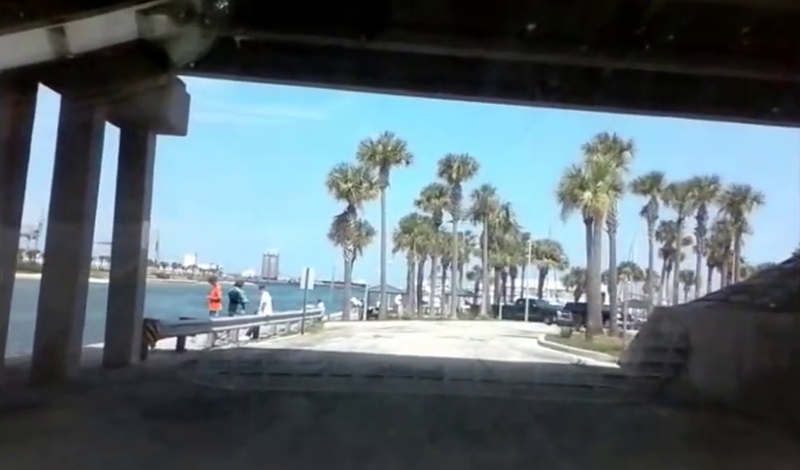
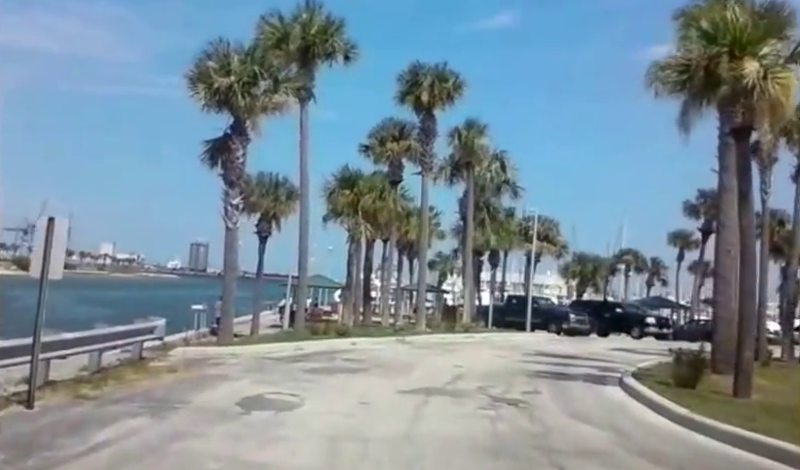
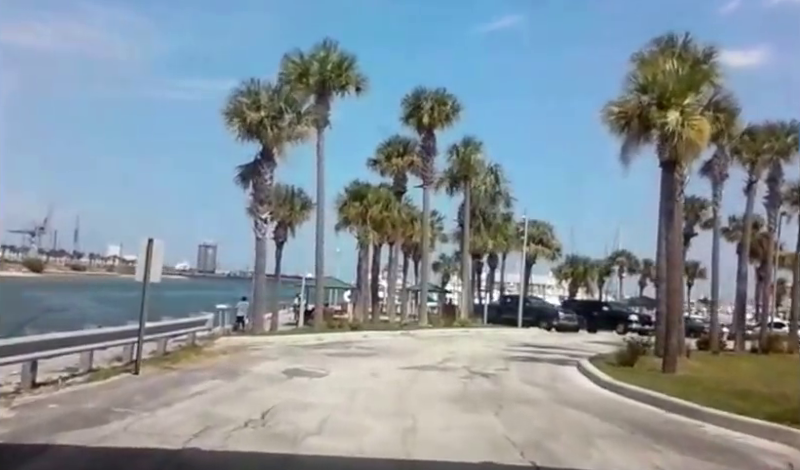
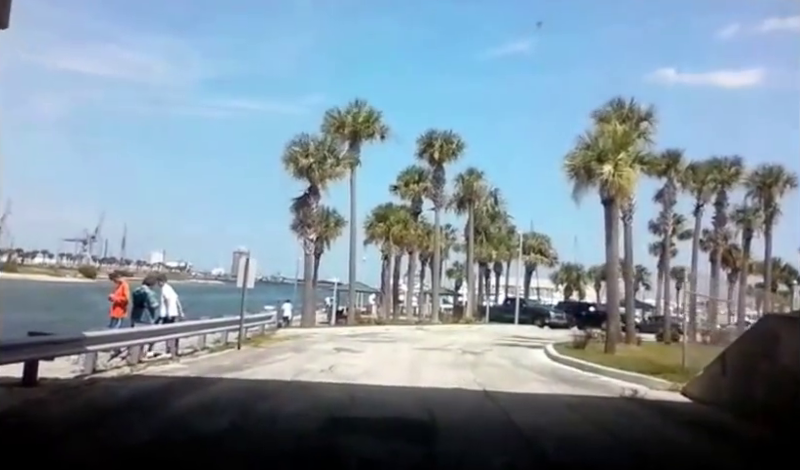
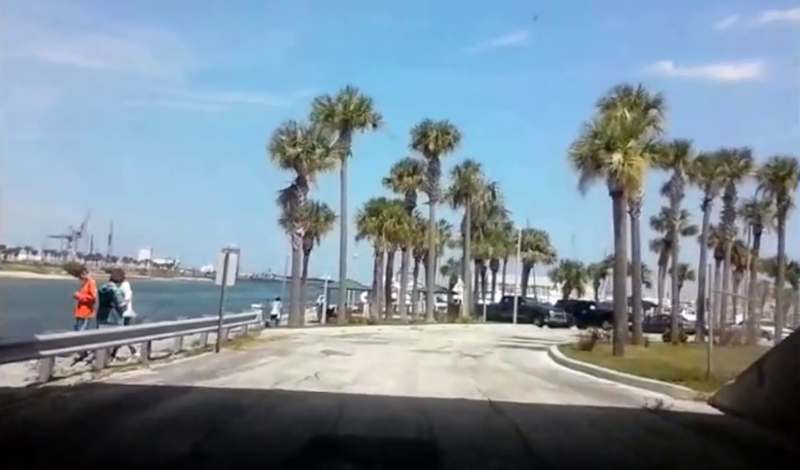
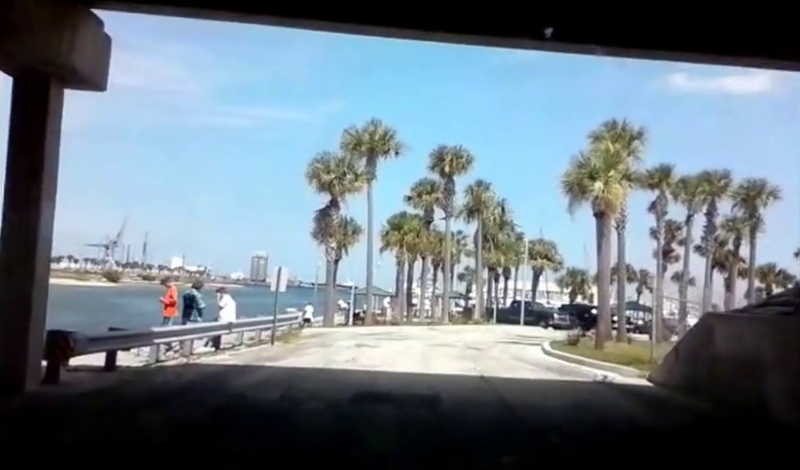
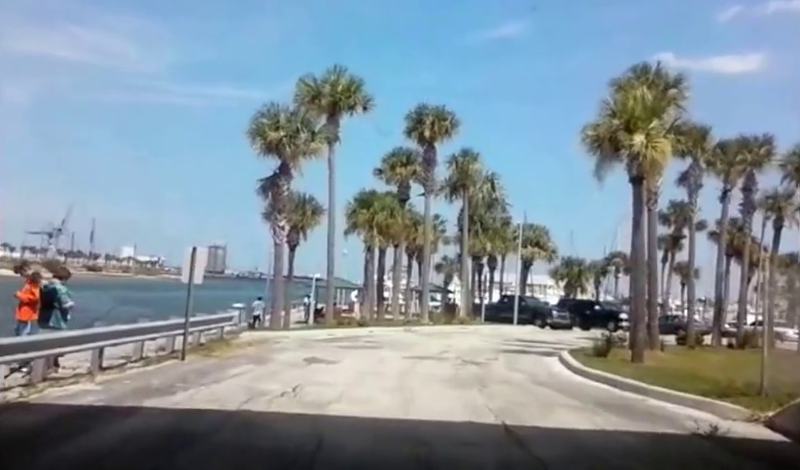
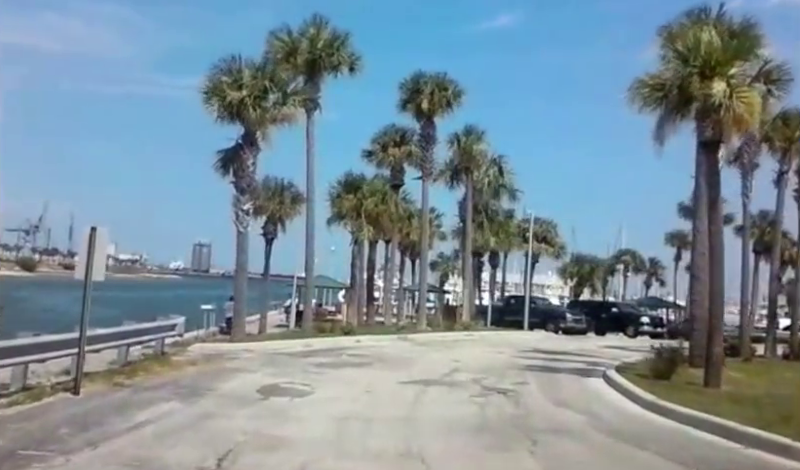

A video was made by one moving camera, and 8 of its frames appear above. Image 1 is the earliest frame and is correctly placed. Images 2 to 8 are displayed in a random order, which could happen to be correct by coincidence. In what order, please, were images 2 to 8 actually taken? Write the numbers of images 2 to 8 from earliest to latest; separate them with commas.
6, 4, 5, 7, 3, 8, 2
